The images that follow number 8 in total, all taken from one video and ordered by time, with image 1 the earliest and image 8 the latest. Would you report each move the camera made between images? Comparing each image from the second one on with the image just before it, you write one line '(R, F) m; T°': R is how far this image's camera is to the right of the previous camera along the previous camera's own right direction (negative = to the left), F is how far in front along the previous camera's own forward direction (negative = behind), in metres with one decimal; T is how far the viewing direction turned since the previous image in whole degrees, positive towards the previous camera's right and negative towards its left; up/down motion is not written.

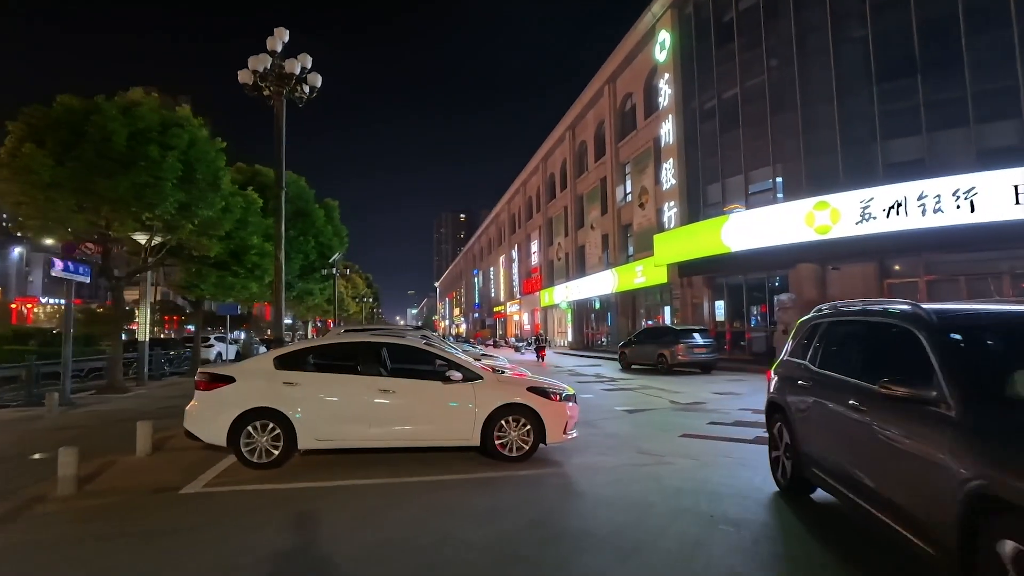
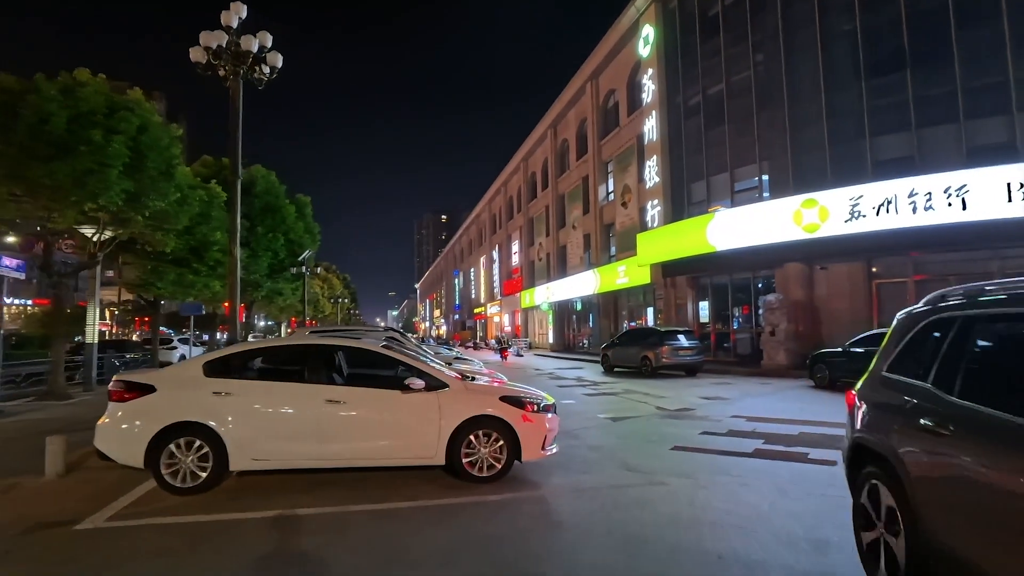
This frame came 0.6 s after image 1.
(+0.1, +1.0) m; +2°
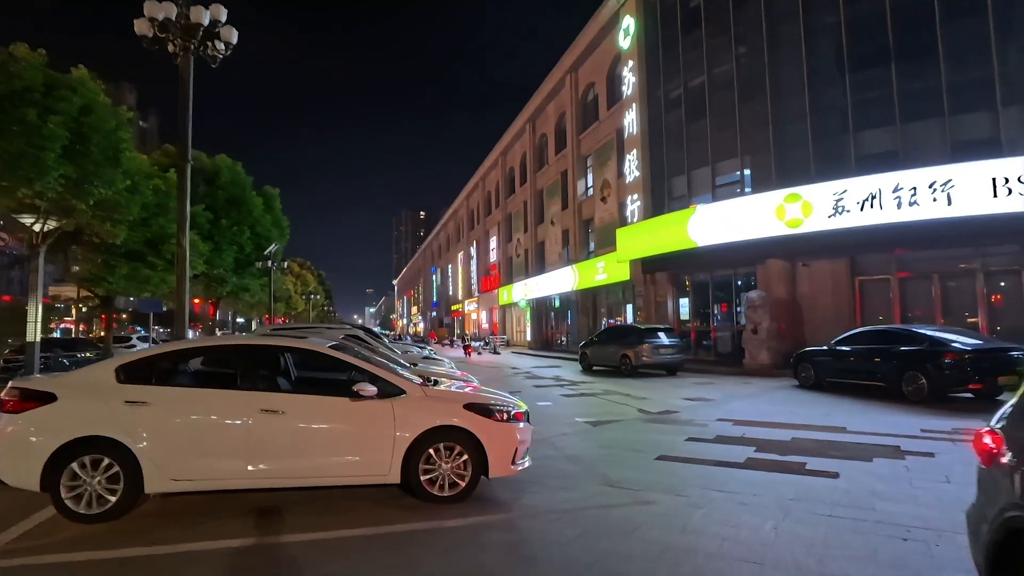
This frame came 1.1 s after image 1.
(+0.1, +0.8) m; +2°
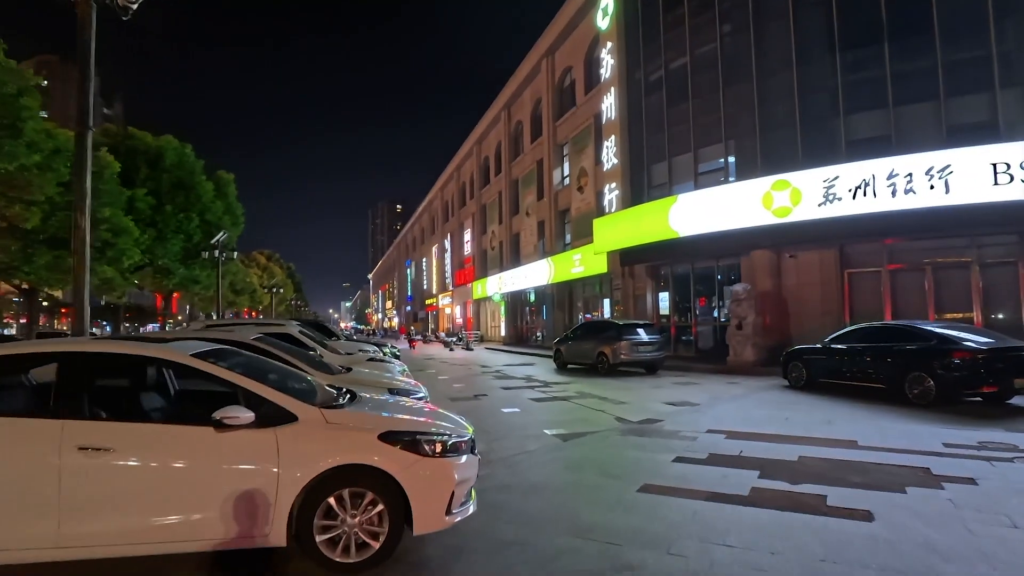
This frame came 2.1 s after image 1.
(+0.3, +1.6) m; +2°
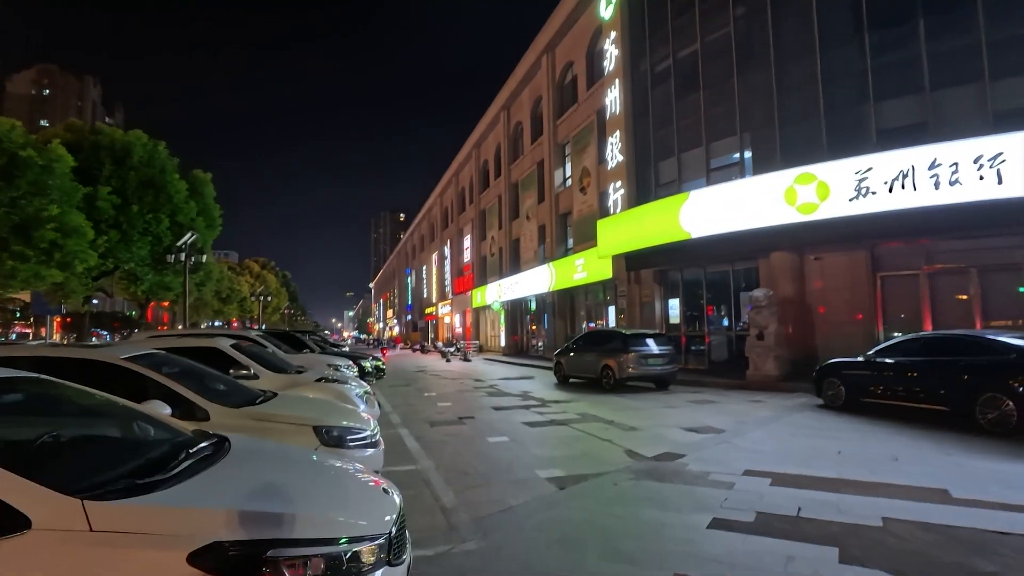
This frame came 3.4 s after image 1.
(+0.3, +2.0) m; 0°
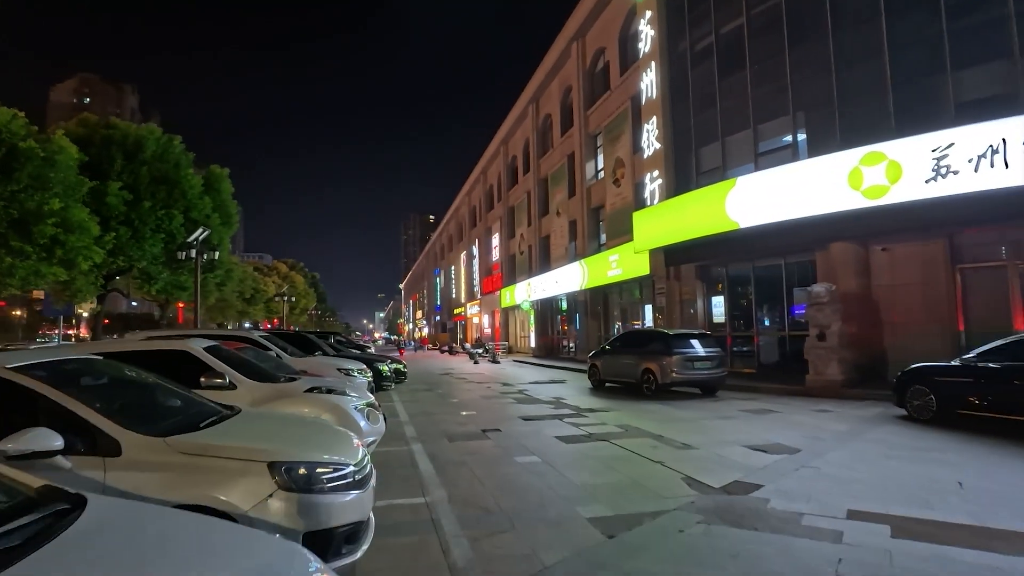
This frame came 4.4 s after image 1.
(0.0, +1.5) m; -3°
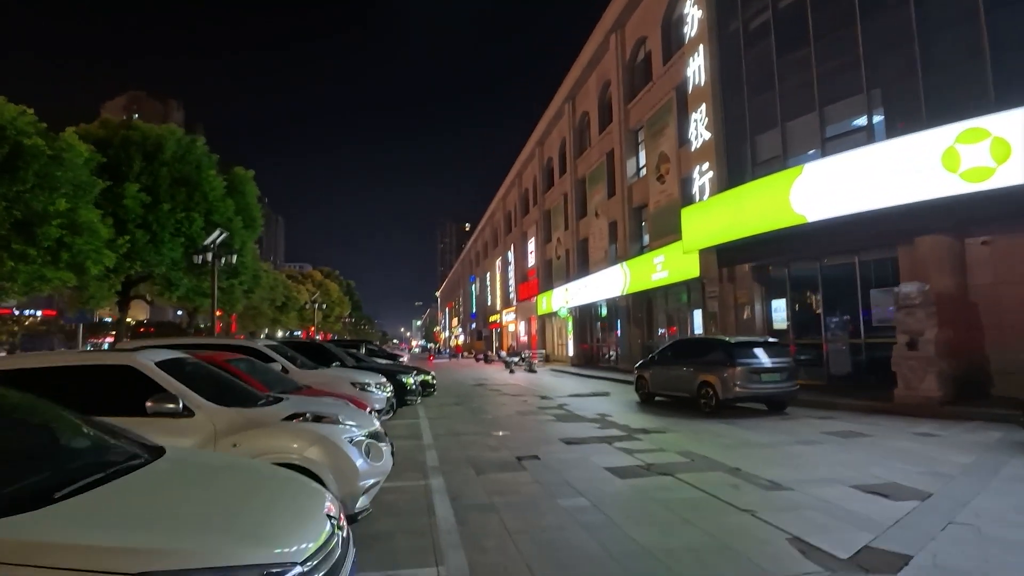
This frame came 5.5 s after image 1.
(0.0, +1.7) m; -3°
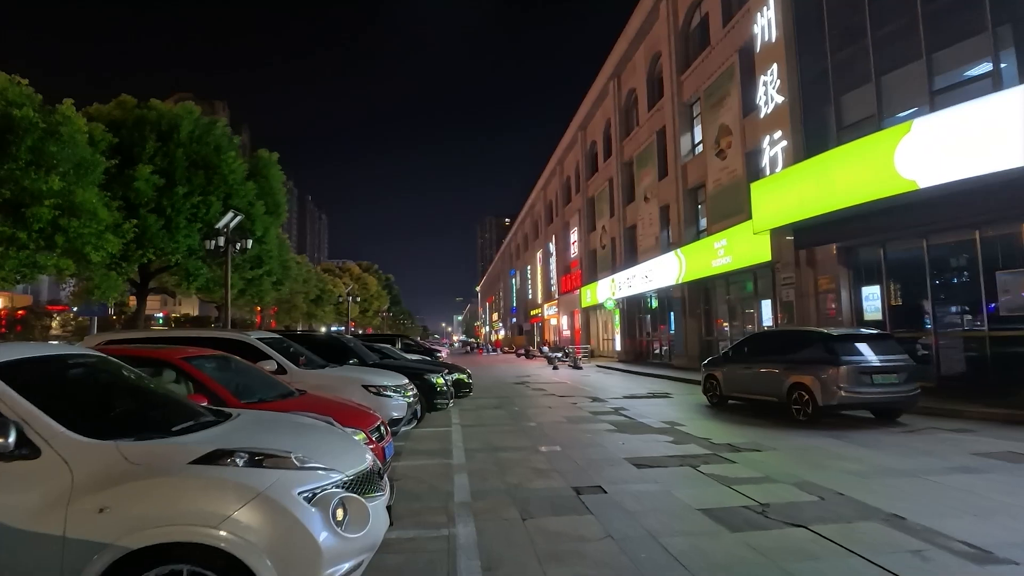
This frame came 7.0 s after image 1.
(-0.2, +2.2) m; -4°
